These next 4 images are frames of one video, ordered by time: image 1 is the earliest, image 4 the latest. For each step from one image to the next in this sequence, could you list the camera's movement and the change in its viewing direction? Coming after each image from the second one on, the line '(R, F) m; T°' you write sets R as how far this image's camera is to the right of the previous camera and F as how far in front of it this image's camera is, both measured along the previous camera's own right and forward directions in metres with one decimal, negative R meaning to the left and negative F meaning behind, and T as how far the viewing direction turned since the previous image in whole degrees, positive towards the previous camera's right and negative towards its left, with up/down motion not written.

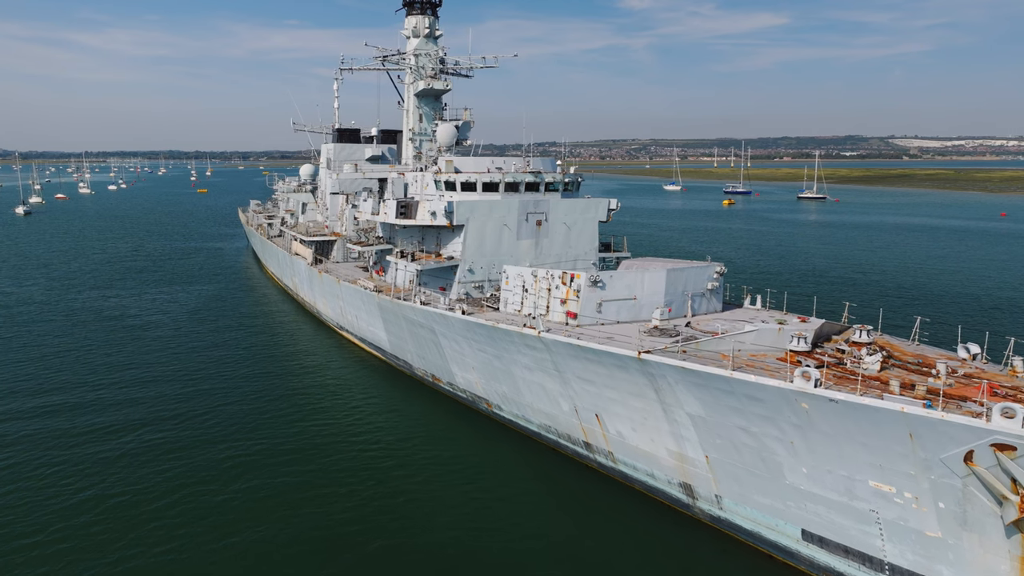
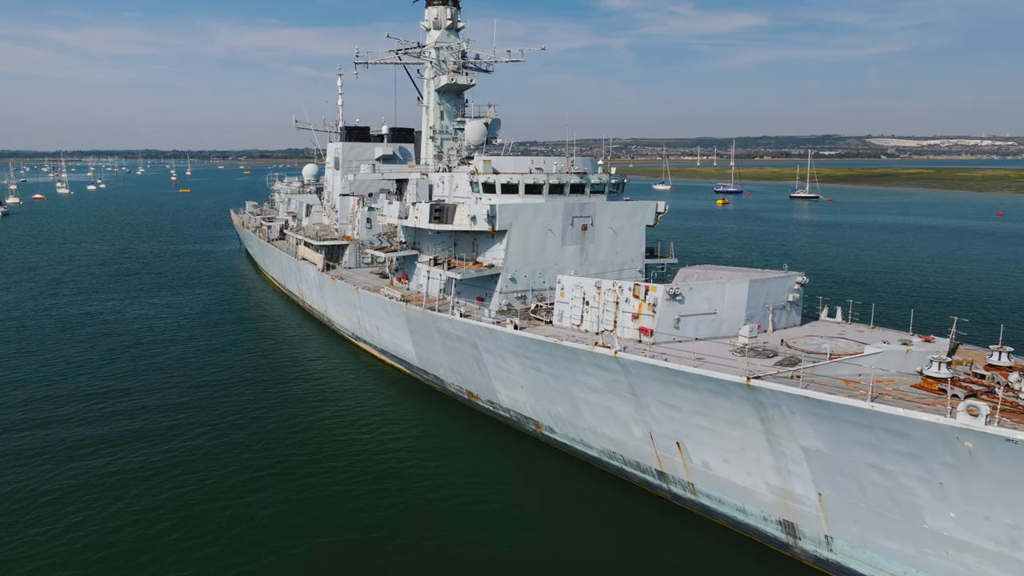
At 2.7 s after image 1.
(-1.5, +1.3) m; +1°
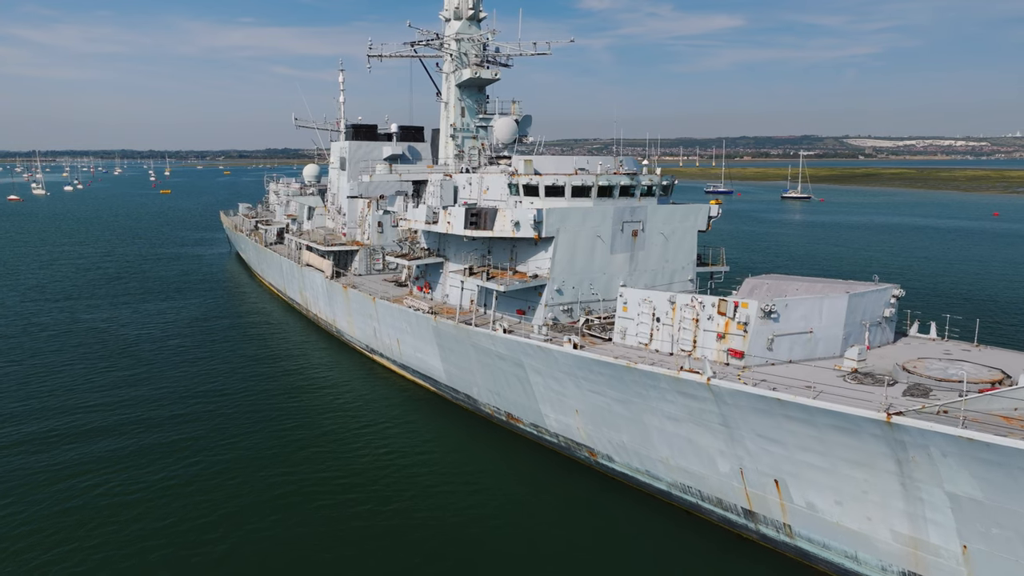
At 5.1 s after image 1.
(-1.4, +1.5) m; +1°
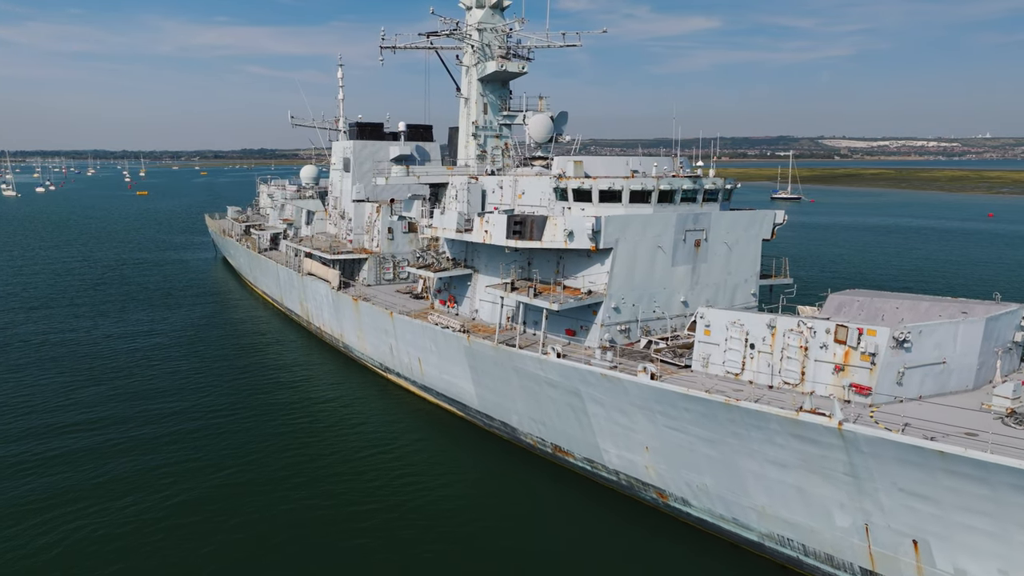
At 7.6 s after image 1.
(-1.4, +1.7) m; +2°
